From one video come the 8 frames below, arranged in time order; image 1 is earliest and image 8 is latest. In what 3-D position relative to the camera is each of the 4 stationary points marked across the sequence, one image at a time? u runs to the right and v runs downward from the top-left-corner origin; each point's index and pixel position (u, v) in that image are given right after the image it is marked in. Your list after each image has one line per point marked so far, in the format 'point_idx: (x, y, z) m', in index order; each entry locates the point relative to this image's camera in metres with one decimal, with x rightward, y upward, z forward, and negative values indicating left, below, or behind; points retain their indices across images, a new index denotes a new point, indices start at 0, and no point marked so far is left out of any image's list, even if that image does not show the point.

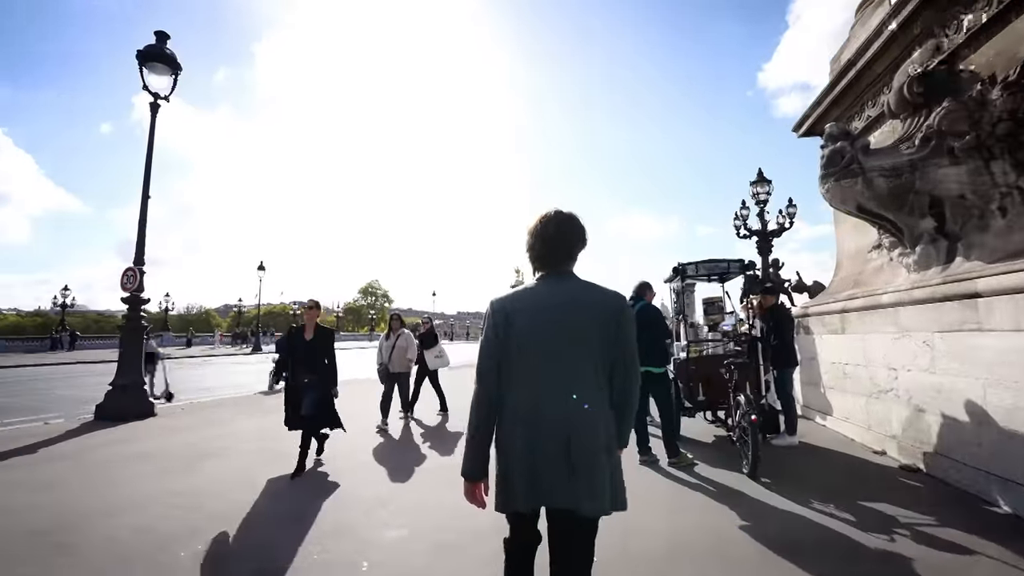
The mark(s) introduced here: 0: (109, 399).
0: (-6.9, -1.9, +9.4) m
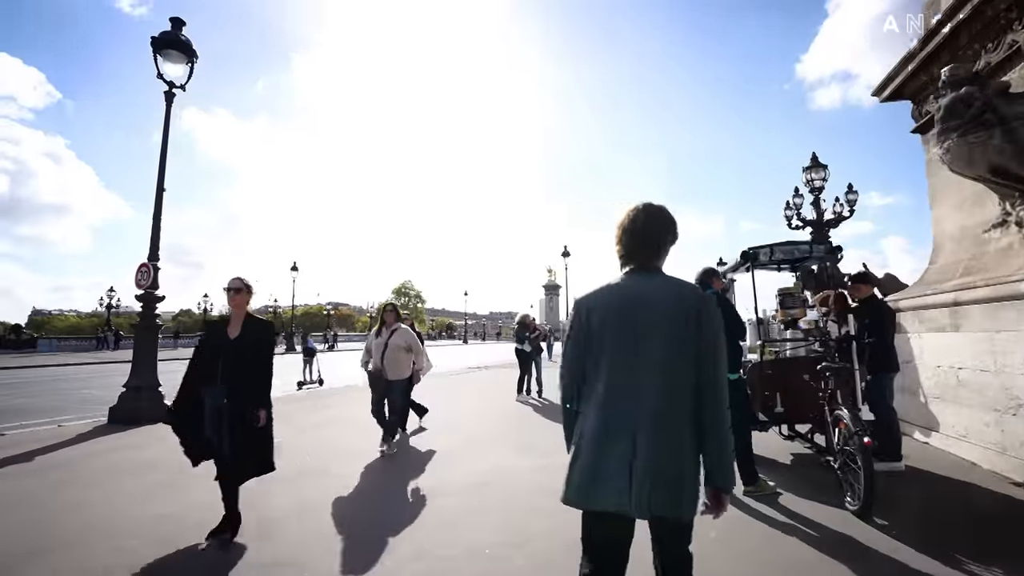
0: (-6.4, -1.9, +8.9) m
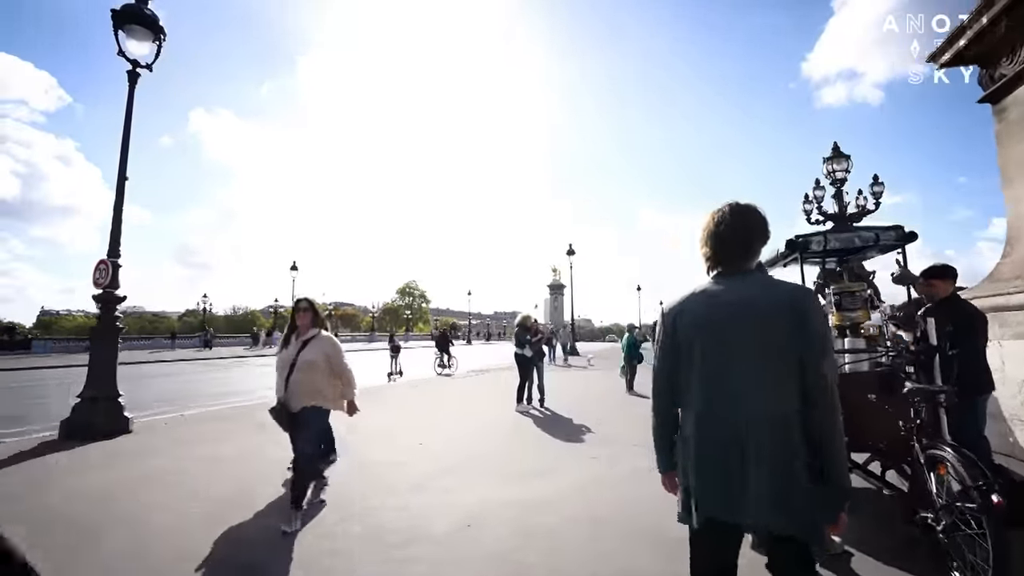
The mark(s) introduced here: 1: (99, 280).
0: (-6.4, -1.9, +8.0) m
1: (-6.4, +0.1, +8.4) m
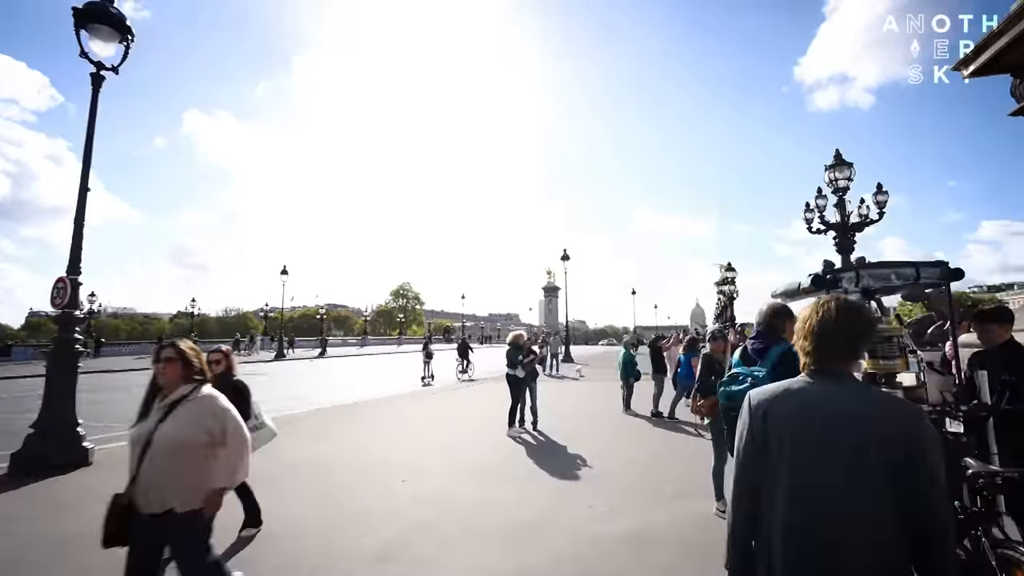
0: (-6.5, -2.1, +7.4) m
1: (-6.5, -0.2, +7.8) m
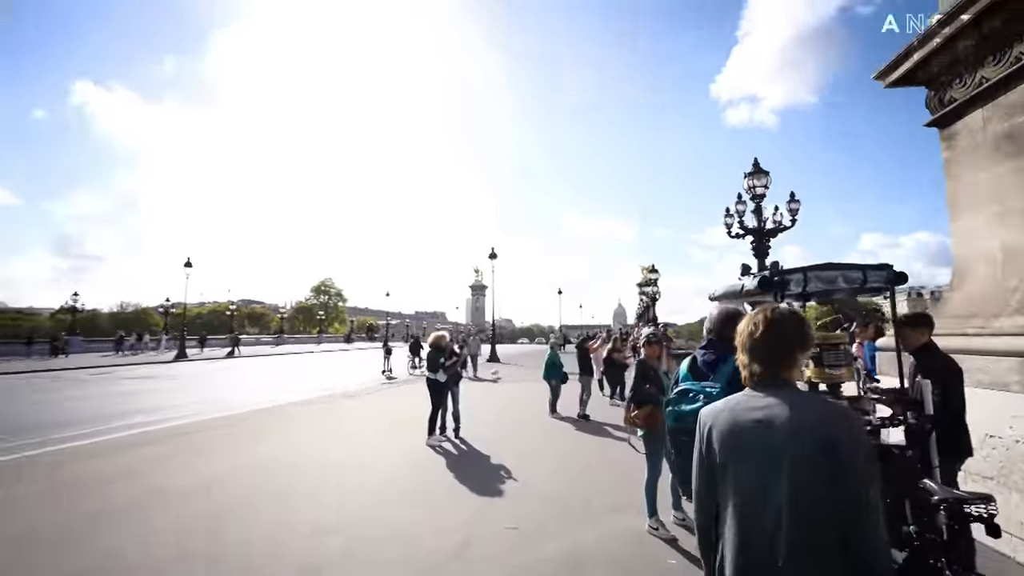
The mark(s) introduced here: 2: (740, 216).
0: (-7.5, -2.0, +5.9) m
1: (-7.5, 0.0, +6.3) m
2: (+6.5, +2.1, +15.4) m
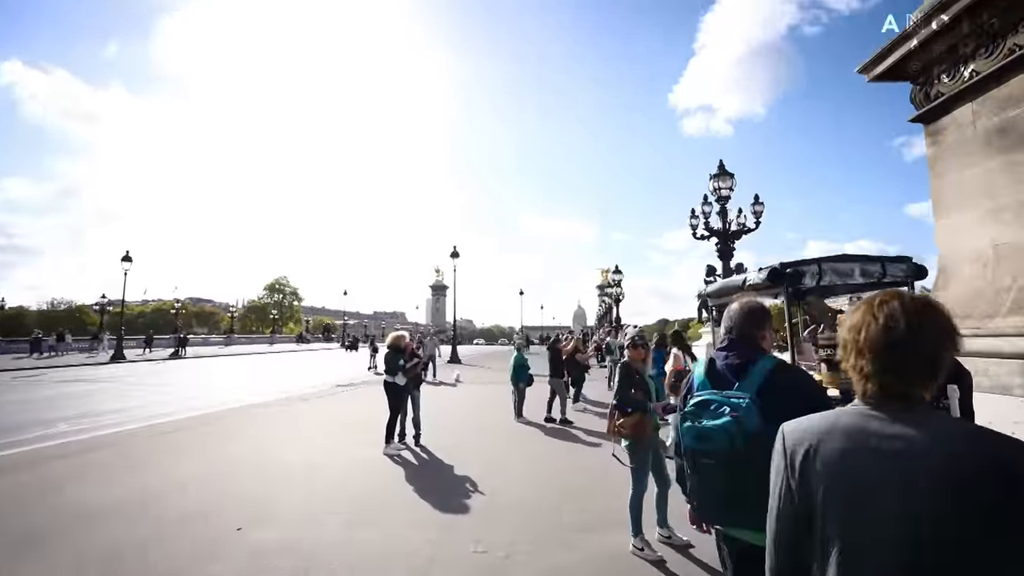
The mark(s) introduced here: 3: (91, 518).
0: (-7.8, -1.9, +4.9) m
1: (-7.8, +0.1, +5.3) m
2: (+5.5, +2.0, +15.3) m
3: (-4.0, -2.2, +5.1) m
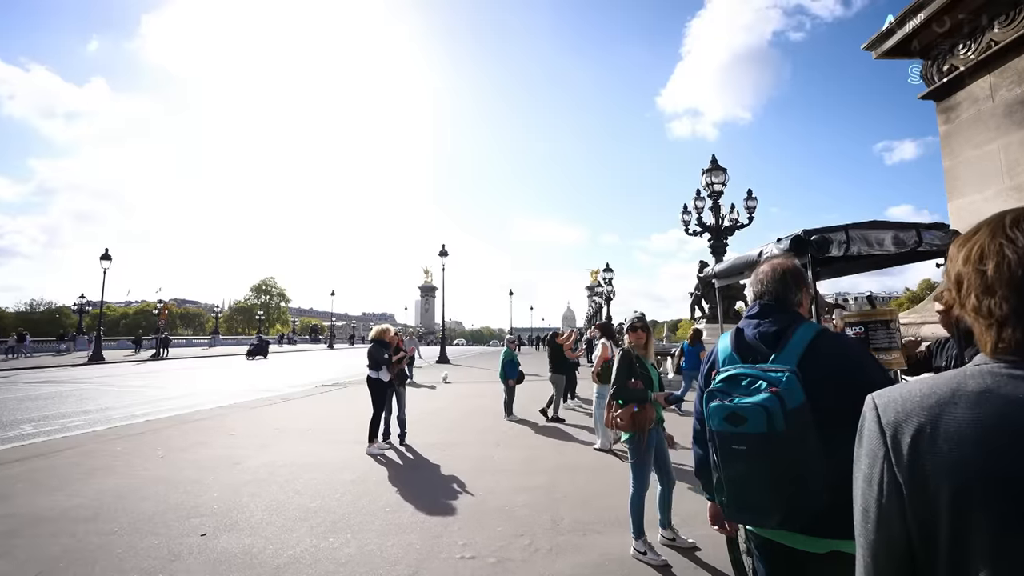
0: (-7.9, -1.7, +4.4) m
1: (-7.9, +0.2, +4.8) m
2: (+5.2, +2.1, +15.1) m
3: (-4.1, -2.1, +4.7) m
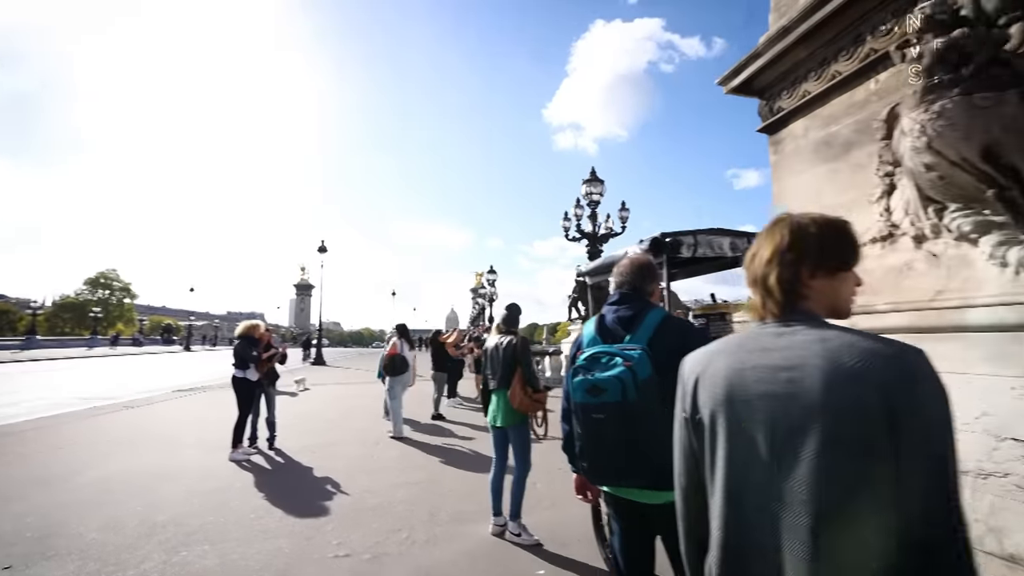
0: (-8.7, -1.5, +2.7) m
1: (-8.8, +0.5, +3.1) m
2: (+1.9, +2.0, +16.0) m
3: (-5.0, -1.9, +3.8) m
